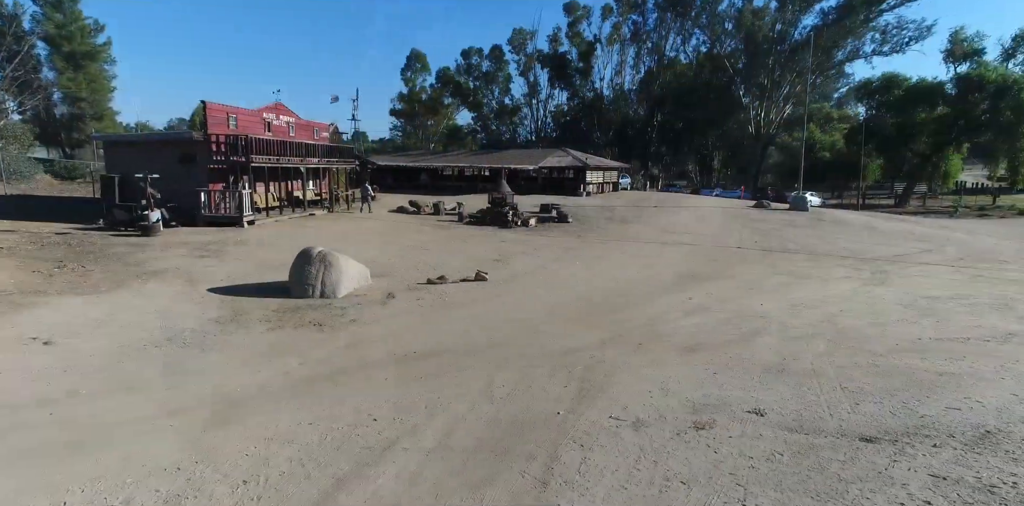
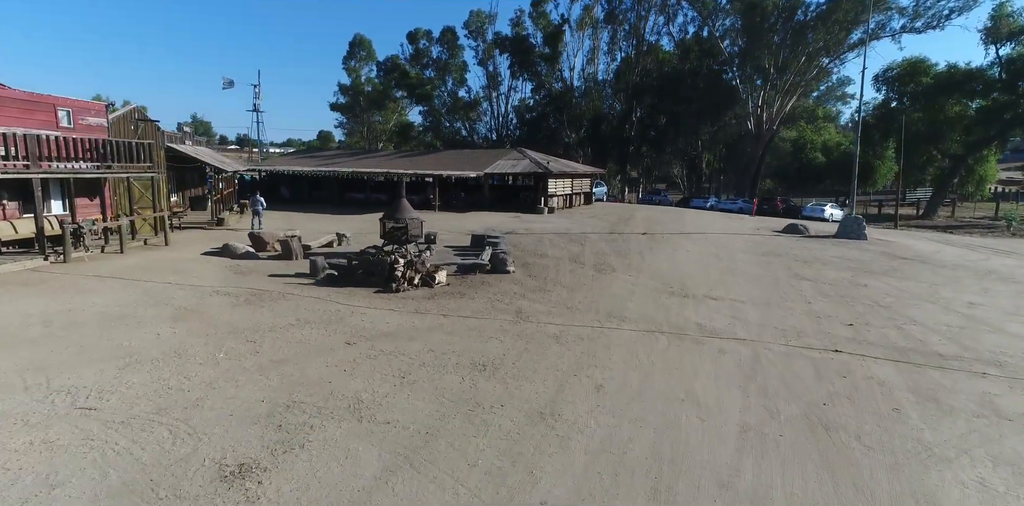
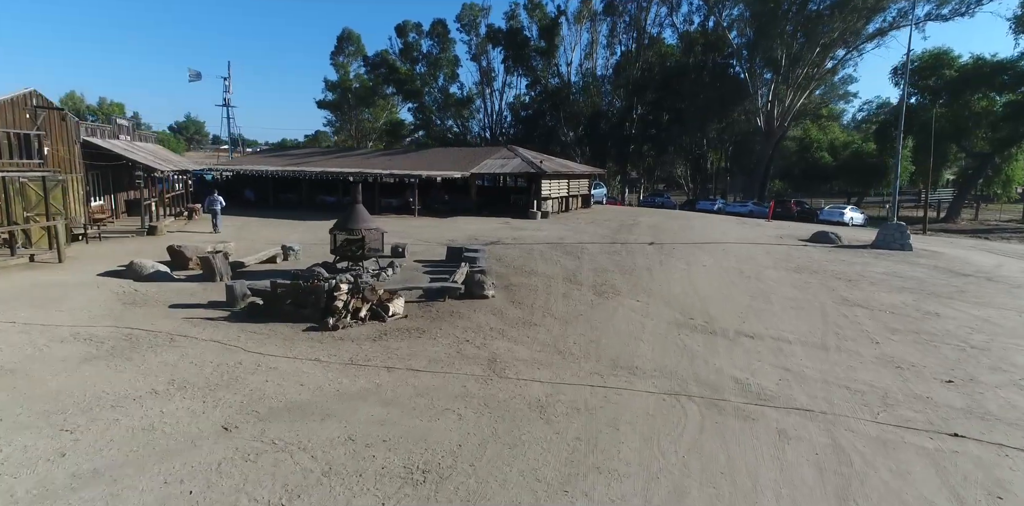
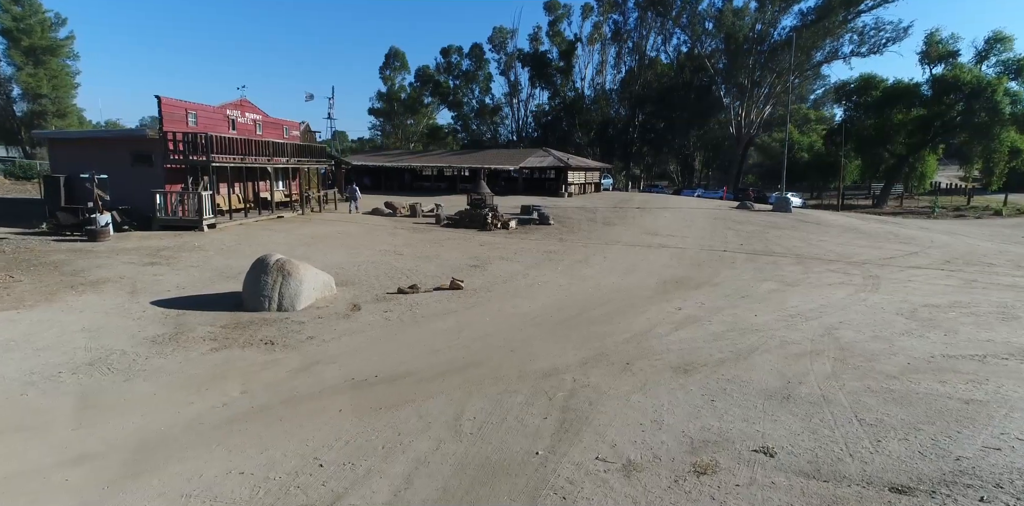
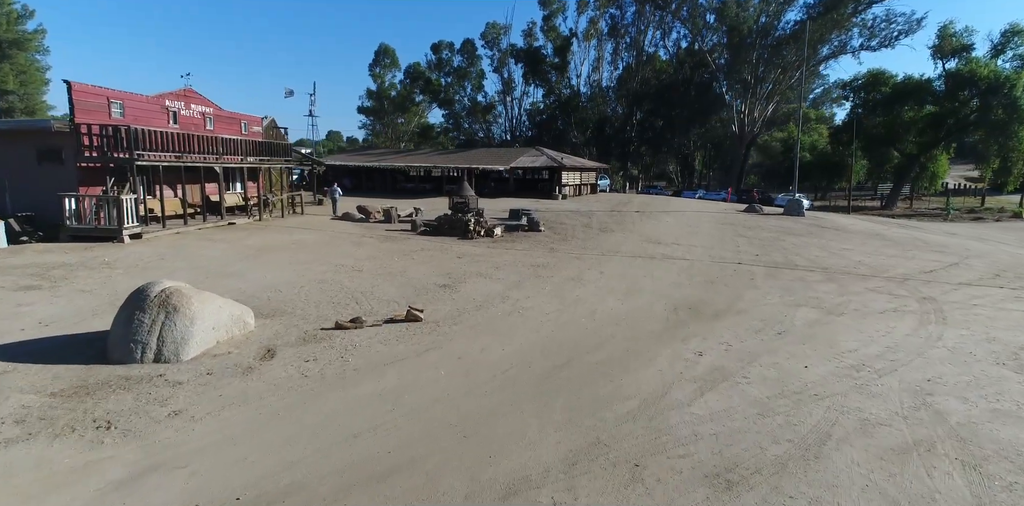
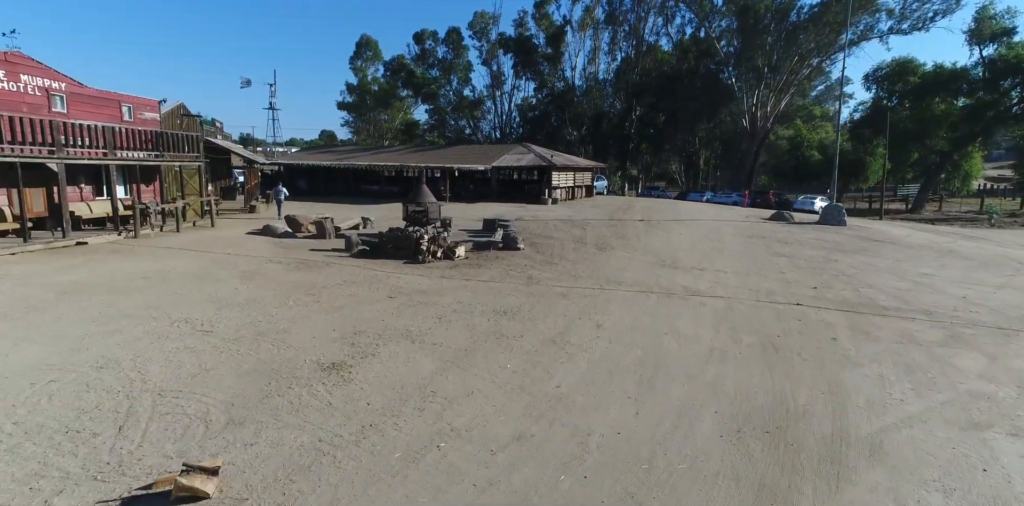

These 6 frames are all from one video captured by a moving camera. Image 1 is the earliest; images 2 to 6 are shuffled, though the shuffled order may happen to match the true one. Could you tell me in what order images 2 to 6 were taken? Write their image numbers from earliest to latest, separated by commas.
4, 5, 6, 2, 3
